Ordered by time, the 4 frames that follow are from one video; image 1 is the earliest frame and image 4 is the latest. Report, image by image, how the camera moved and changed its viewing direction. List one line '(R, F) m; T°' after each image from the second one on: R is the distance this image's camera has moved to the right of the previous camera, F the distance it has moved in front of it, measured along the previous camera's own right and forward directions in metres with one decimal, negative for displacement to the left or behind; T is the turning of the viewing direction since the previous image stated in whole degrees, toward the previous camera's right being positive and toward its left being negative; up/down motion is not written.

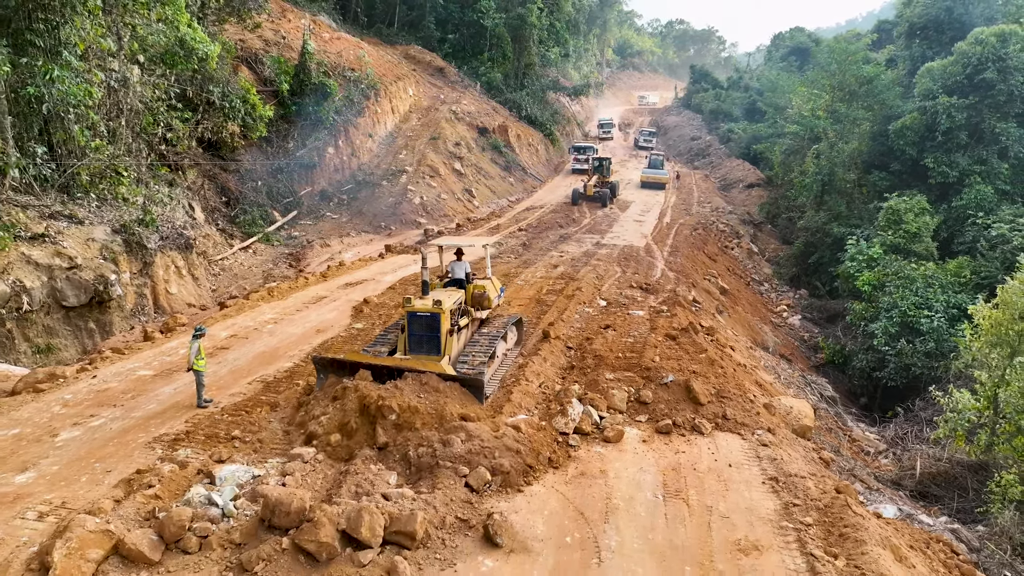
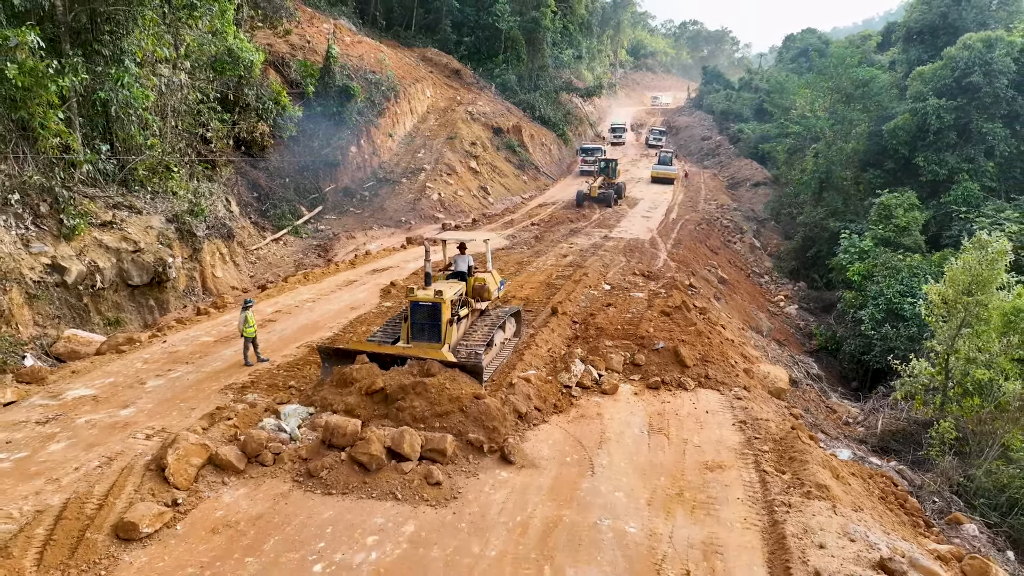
(0.0, -1.2) m; -1°
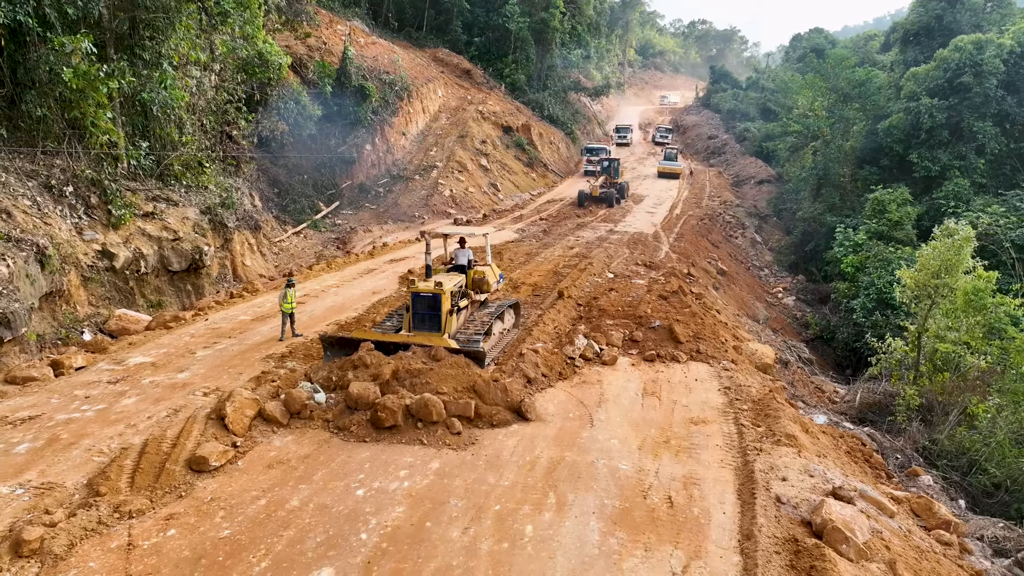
(0.0, -0.9) m; -1°
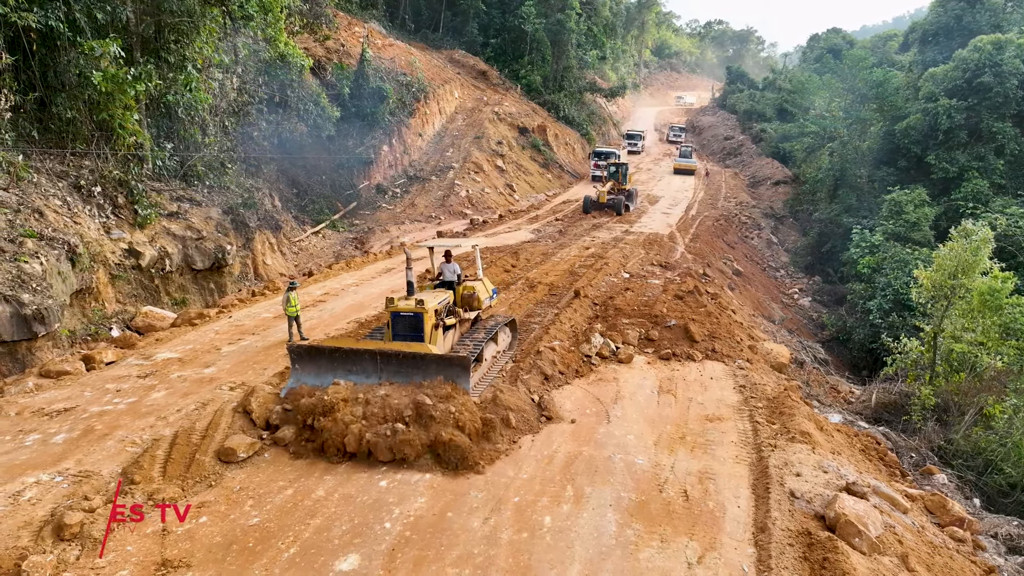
(-0.1, -0.1) m; -1°
